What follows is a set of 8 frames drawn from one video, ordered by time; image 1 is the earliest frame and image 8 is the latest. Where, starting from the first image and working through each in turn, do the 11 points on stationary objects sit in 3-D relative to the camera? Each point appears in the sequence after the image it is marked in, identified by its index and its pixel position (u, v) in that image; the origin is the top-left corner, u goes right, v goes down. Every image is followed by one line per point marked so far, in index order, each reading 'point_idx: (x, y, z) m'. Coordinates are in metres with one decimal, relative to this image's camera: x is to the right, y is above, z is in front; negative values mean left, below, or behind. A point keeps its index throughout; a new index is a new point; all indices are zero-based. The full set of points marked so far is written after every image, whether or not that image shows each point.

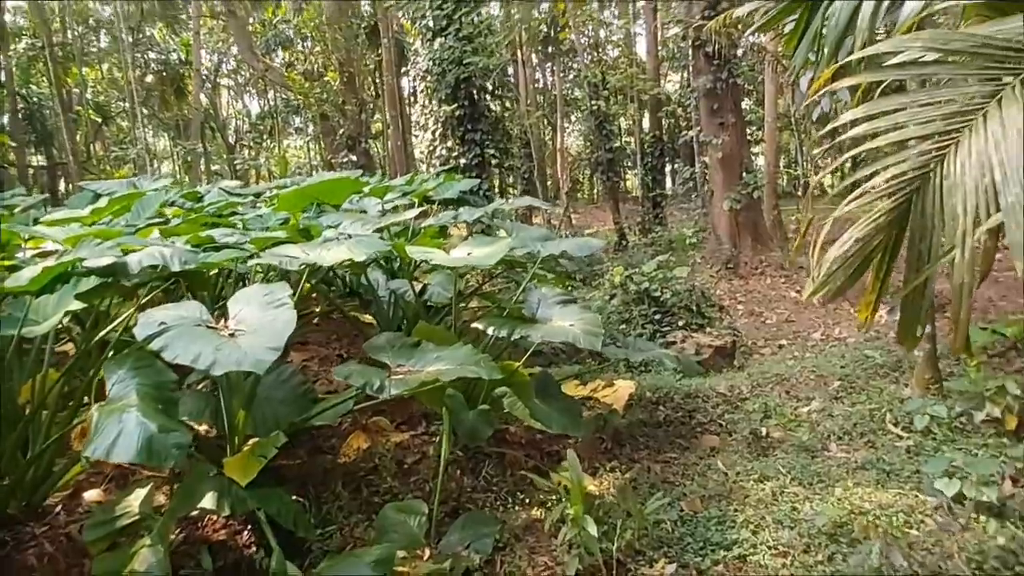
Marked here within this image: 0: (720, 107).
0: (+1.4, +1.2, +5.5) m
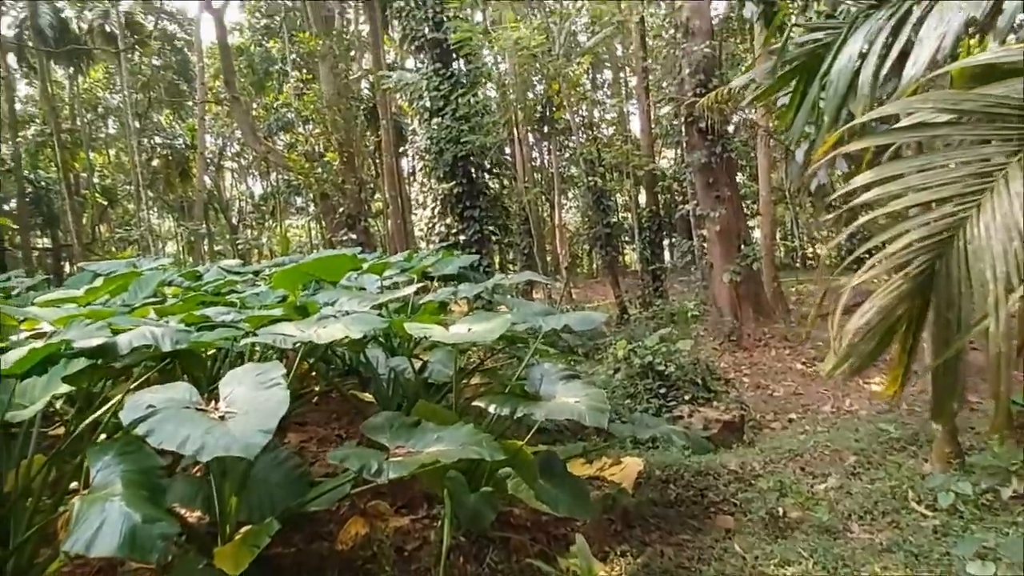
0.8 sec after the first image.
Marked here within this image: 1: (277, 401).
0: (+1.4, +0.7, +5.6) m
1: (-0.5, -0.2, +1.7) m
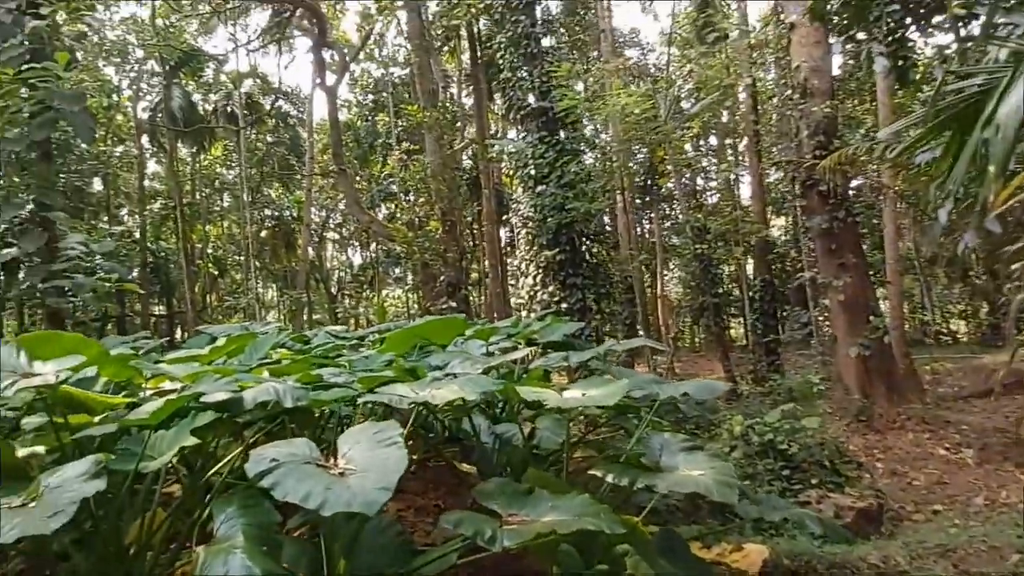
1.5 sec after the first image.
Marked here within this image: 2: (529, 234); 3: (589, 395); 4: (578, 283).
0: (+2.1, +0.3, +5.3) m
1: (-0.2, -0.3, +1.6) m
2: (+0.1, +0.4, +6.6) m
3: (+0.2, -0.3, +2.3) m
4: (+0.5, 0.0, +6.3) m
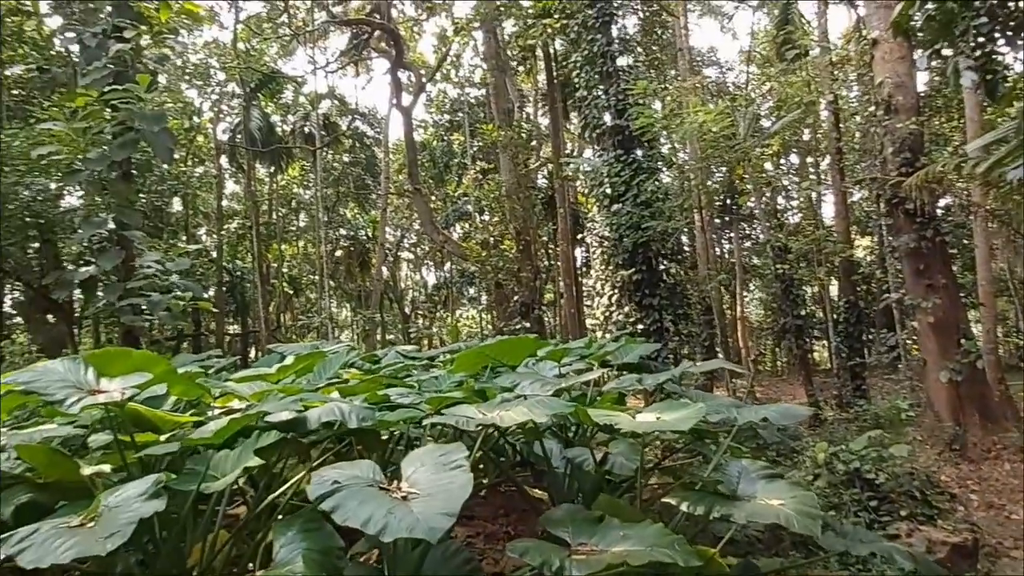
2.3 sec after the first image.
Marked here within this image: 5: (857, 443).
0: (+2.5, +0.1, +5.0) m
1: (-0.1, -0.4, +1.5) m
2: (+0.7, +0.3, +6.5) m
3: (+0.4, -0.4, +2.2) m
4: (+1.0, -0.1, +6.2) m
5: (+1.6, -0.7, +3.8) m
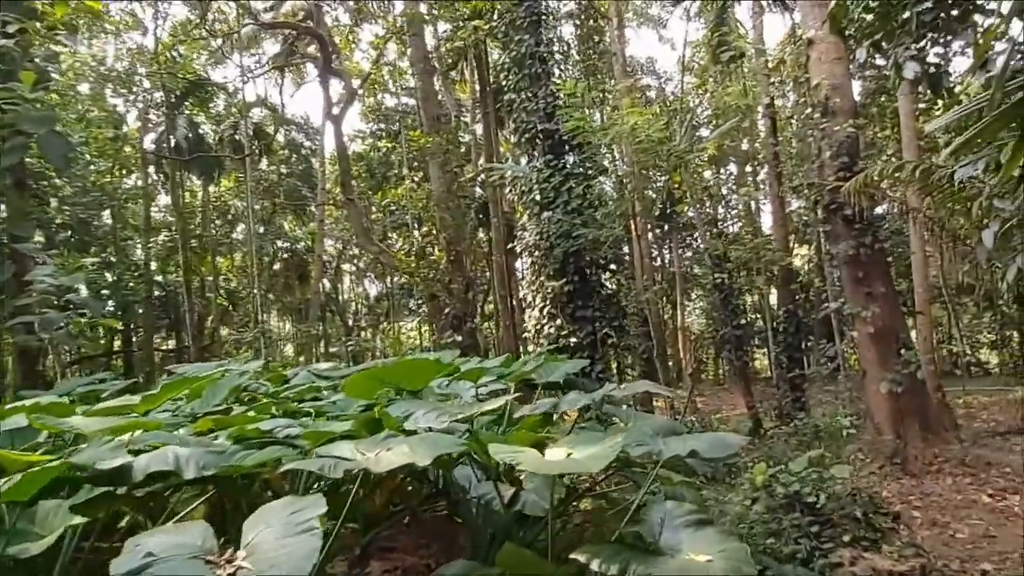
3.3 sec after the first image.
0: (+2.1, +0.1, +4.9) m
1: (-0.3, -0.4, +1.2) m
2: (+0.2, +0.2, +6.2) m
3: (+0.2, -0.4, +2.0) m
4: (+0.5, -0.2, +6.0) m
5: (+1.2, -0.7, +3.5) m
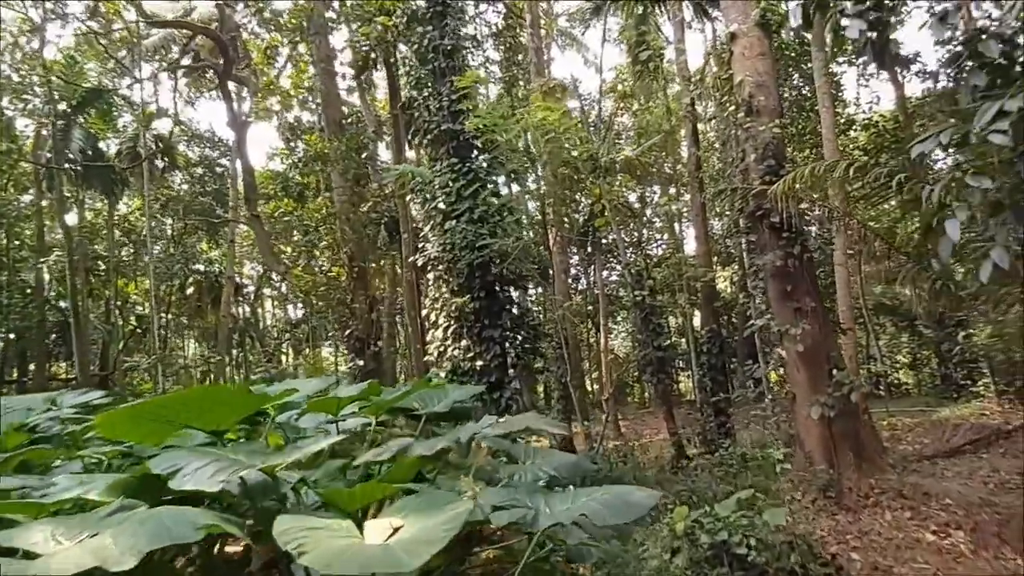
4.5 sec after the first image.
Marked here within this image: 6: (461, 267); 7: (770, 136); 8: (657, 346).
0: (+1.5, 0.0, +4.5) m
1: (-0.5, -0.4, +0.6) m
2: (-0.5, +0.1, +5.7) m
3: (-0.1, -0.4, +1.4) m
4: (-0.1, -0.3, +5.4) m
5: (+0.8, -0.8, +3.1) m
6: (-0.3, +0.1, +5.5) m
7: (+1.4, +0.8, +4.5) m
8: (+1.2, -0.5, +6.8) m
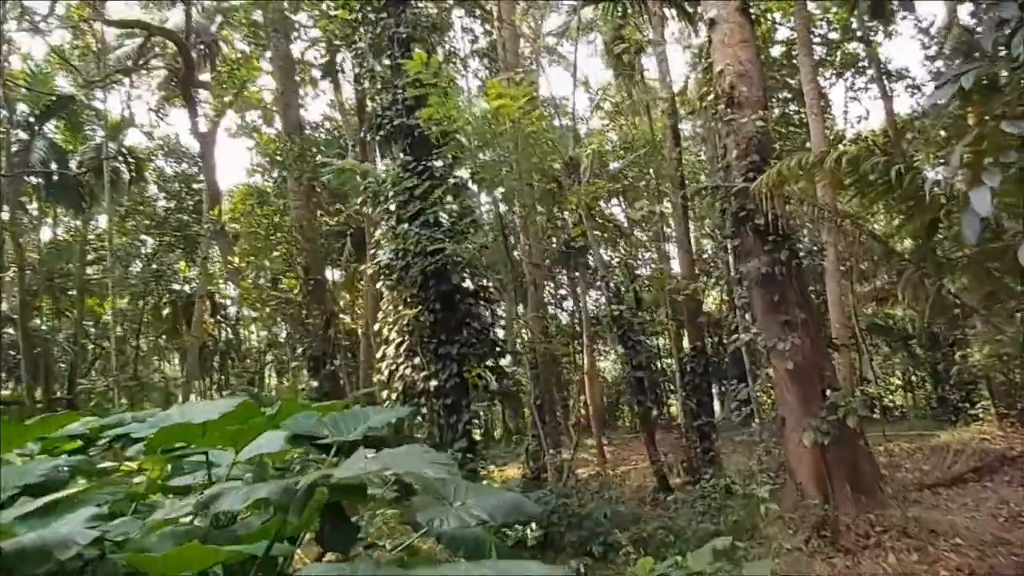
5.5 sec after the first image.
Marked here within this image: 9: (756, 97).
0: (+1.3, -0.1, +4.0) m
1: (-0.7, -0.3, +0.1) m
2: (-0.7, 0.0, +5.2) m
3: (-0.3, -0.4, +0.9) m
4: (-0.3, -0.4, +4.9) m
5: (+0.6, -0.8, +2.6) m
6: (-0.6, +0.1, +5.0) m
7: (+1.2, +0.8, +4.0) m
8: (+1.0, -0.6, +6.3) m
9: (+1.2, +1.0, +4.1) m
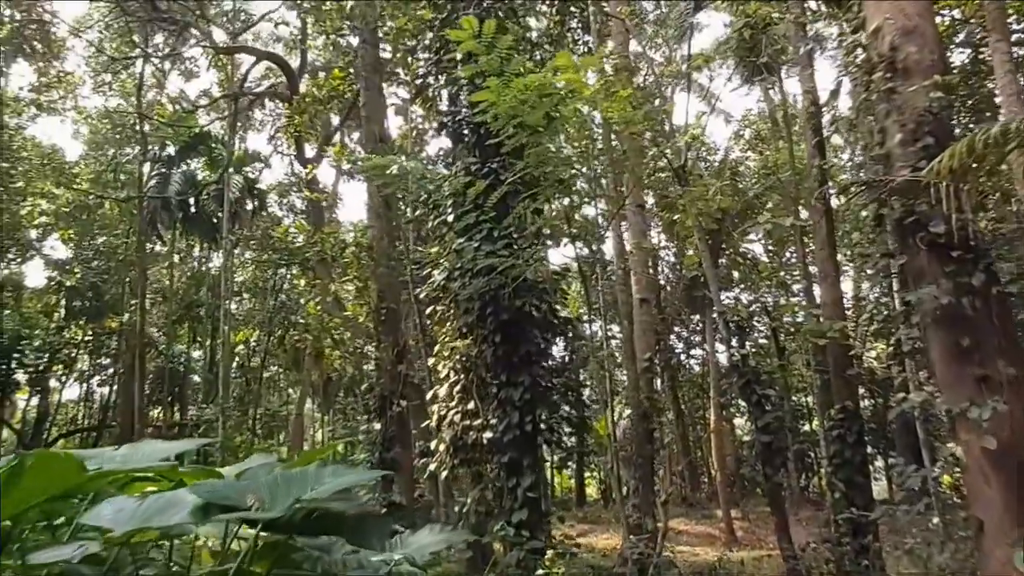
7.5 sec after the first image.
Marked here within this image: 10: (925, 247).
0: (+1.5, -0.2, +2.8) m
1: (-1.1, -0.1, -0.7) m
2: (-0.3, -0.2, +4.3) m
3: (-0.6, -0.3, 0.0) m
4: (+0.1, -0.5, +3.9) m
5: (+0.5, -0.8, +1.4) m
6: (-0.1, -0.1, +4.1) m
7: (+1.5, +0.6, +2.9) m
8: (+1.6, -0.9, +5.1) m
9: (+1.5, +0.8, +2.9) m
10: (+1.4, +0.1, +2.9) m
